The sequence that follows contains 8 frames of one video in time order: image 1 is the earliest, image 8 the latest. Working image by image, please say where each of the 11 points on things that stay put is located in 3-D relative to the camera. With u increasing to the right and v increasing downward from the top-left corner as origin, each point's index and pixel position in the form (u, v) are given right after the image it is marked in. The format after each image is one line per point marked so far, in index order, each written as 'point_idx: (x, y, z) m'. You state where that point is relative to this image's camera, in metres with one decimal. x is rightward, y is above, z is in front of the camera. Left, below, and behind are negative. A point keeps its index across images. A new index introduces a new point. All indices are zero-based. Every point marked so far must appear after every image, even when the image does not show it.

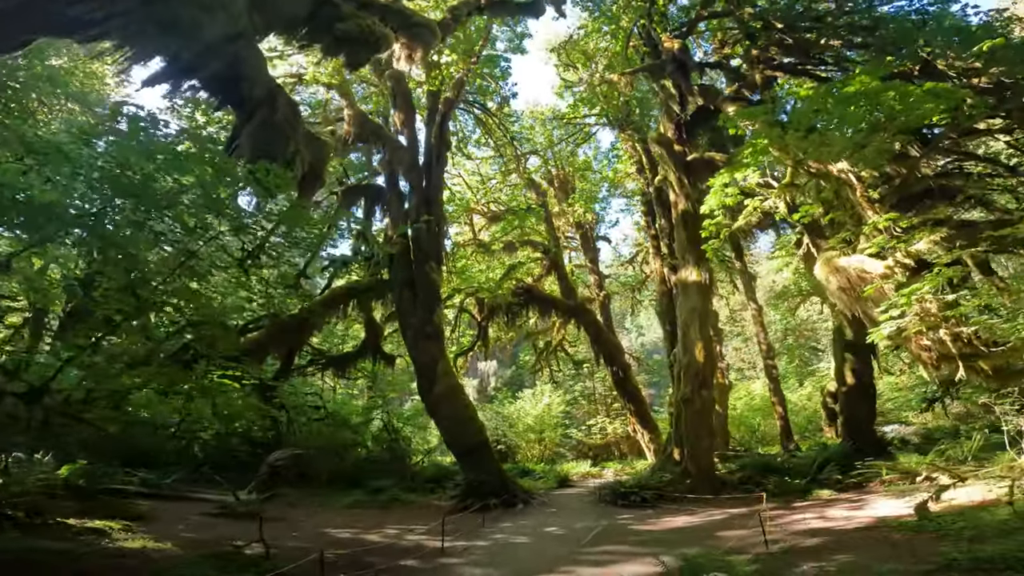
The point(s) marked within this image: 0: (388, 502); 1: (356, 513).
0: (-2.4, -4.1, +11.9) m
1: (-2.7, -3.9, +10.7) m
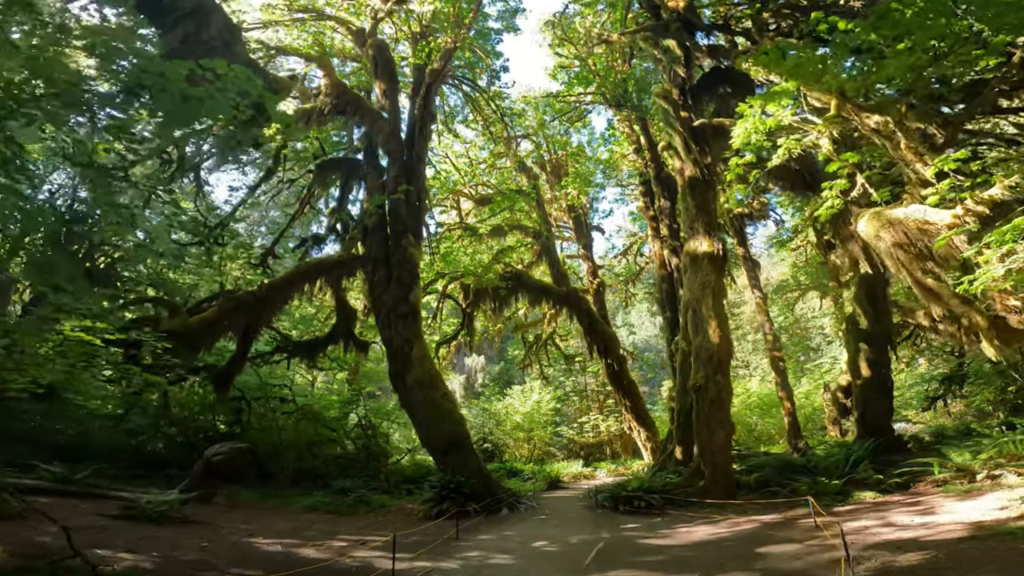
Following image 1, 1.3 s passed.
0: (-2.7, -3.6, +10.3) m
1: (-2.9, -3.4, +9.1) m
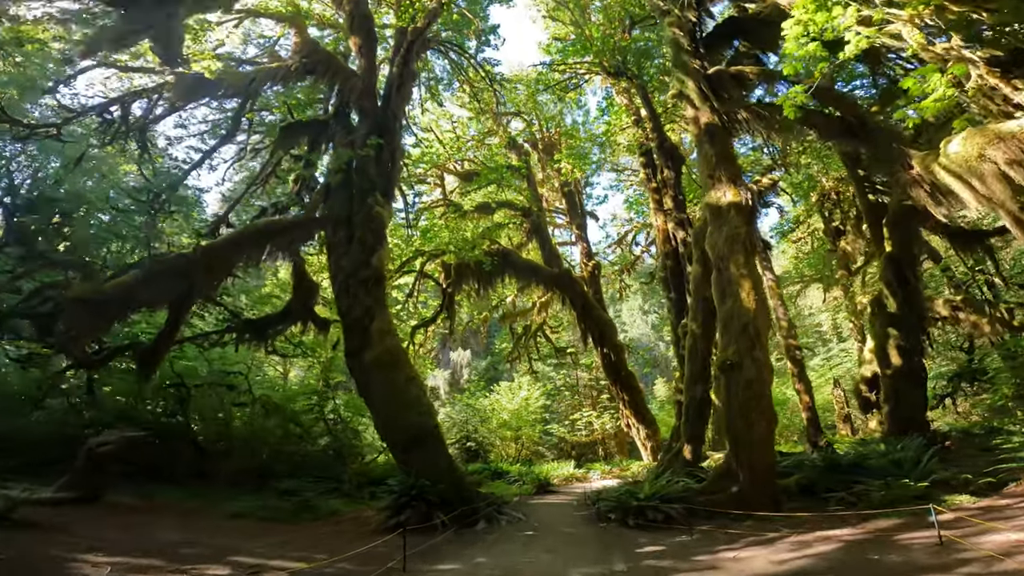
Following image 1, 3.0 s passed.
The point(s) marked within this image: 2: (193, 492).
0: (-2.9, -3.1, +8.4) m
1: (-3.2, -2.8, +7.2) m
2: (-4.6, -2.9, +9.0) m
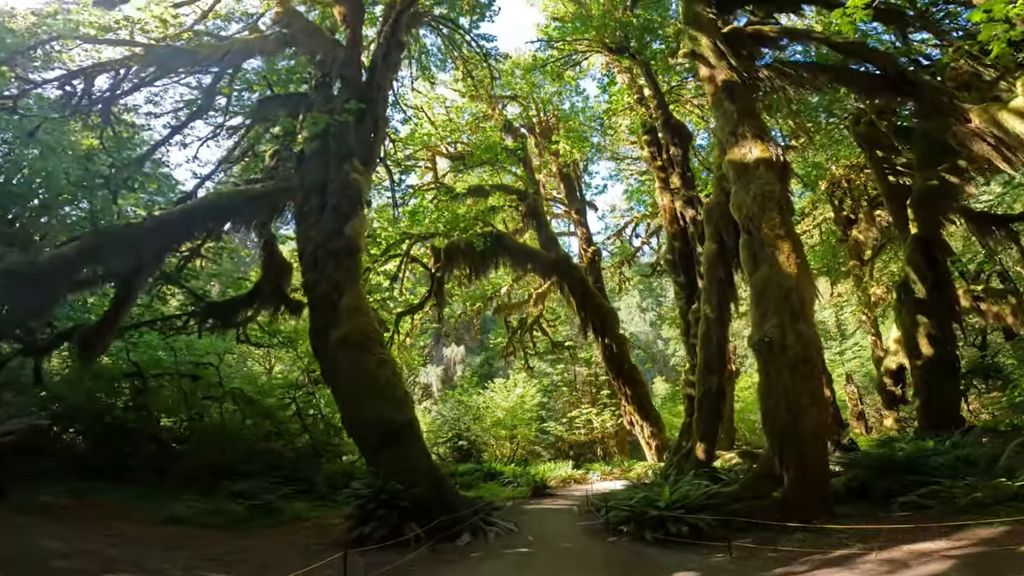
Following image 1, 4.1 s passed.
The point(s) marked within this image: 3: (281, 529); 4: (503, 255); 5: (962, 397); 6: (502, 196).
0: (-3.0, -2.7, +7.2) m
1: (-3.3, -2.5, +6.0) m
2: (-4.7, -2.6, +7.7) m
3: (-2.7, -2.8, +7.2) m
4: (-0.2, +0.8, +15.8) m
5: (+8.7, -2.1, +12.0) m
6: (-0.3, +2.8, +18.7) m
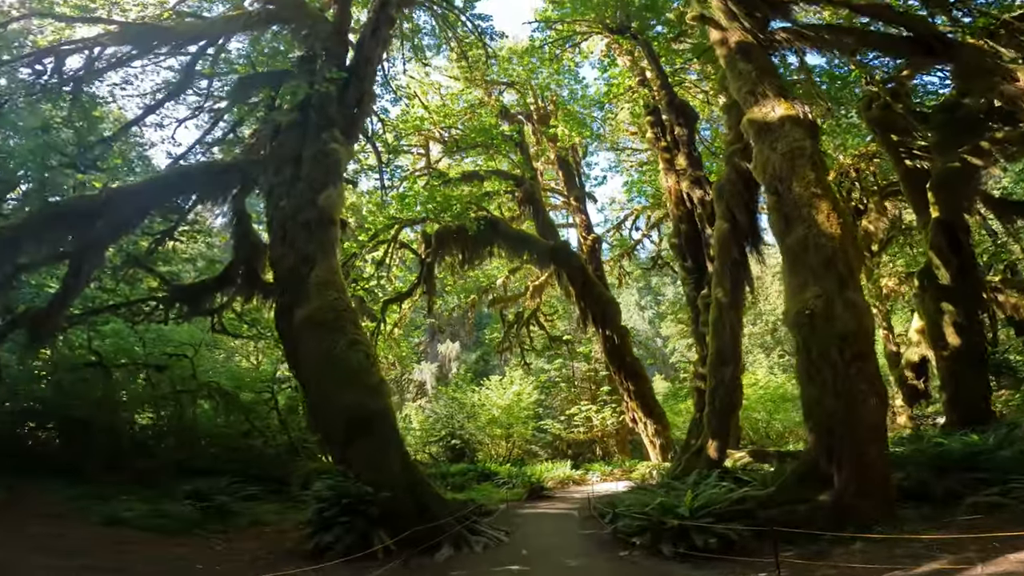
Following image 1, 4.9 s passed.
0: (-3.1, -2.4, +6.3) m
1: (-3.3, -2.2, +5.1) m
2: (-4.8, -2.3, +6.8) m
3: (-2.8, -2.5, +6.3) m
4: (-0.3, +1.1, +14.9) m
5: (+8.6, -1.9, +11.1) m
6: (-0.4, +3.0, +17.8) m
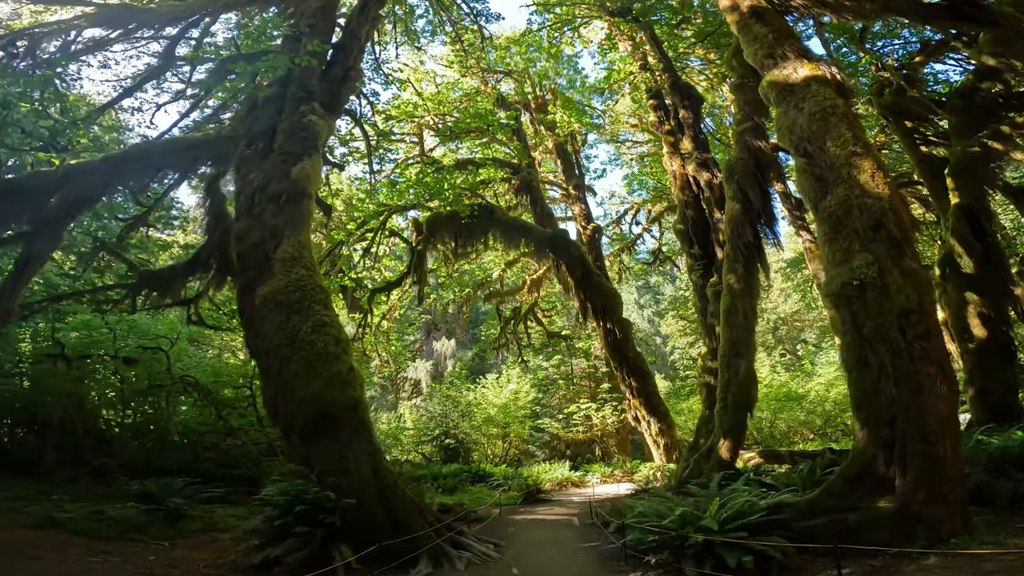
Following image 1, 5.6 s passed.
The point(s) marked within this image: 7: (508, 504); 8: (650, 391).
0: (-3.2, -2.2, +5.5) m
1: (-3.4, -2.0, +4.3) m
2: (-4.9, -2.1, +6.1) m
3: (-2.9, -2.3, +5.5) m
4: (-0.4, +1.3, +14.2) m
5: (+8.5, -1.7, +10.4) m
6: (-0.5, +3.2, +17.1) m
7: (-0.1, -4.2, +12.0) m
8: (+3.2, -2.4, +14.4) m
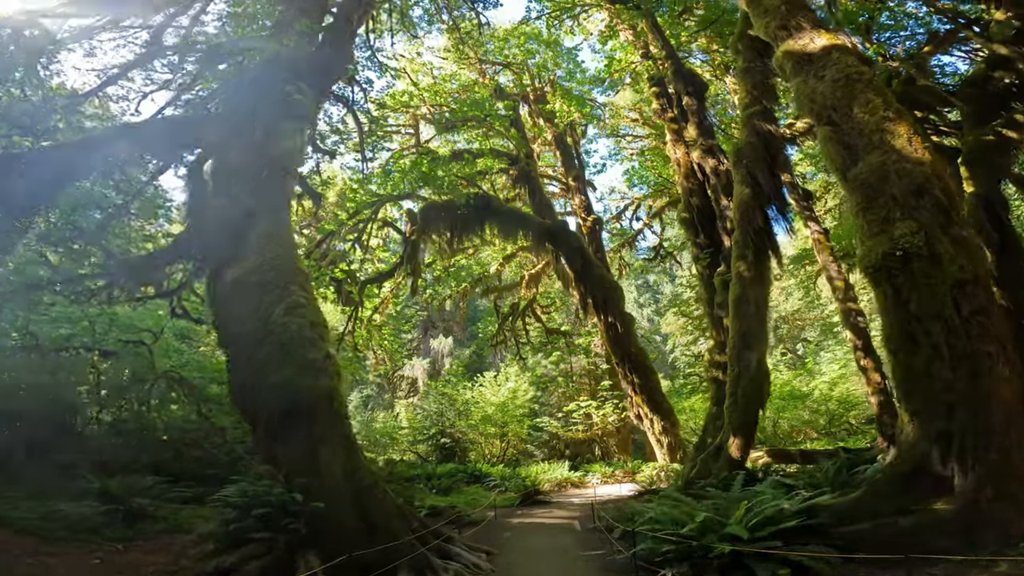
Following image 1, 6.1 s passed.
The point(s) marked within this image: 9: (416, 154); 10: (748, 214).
0: (-3.2, -2.1, +5.1) m
1: (-3.4, -1.8, +3.8) m
2: (-4.9, -1.9, +5.6) m
3: (-2.9, -2.2, +5.0) m
4: (-0.5, +1.4, +13.7) m
5: (+8.5, -1.5, +9.9) m
6: (-0.6, +3.4, +16.6) m
7: (-0.1, -4.0, +11.5) m
8: (+3.2, -2.3, +13.9) m
9: (-2.3, +3.2, +14.7) m
10: (+3.4, +1.0, +9.0) m
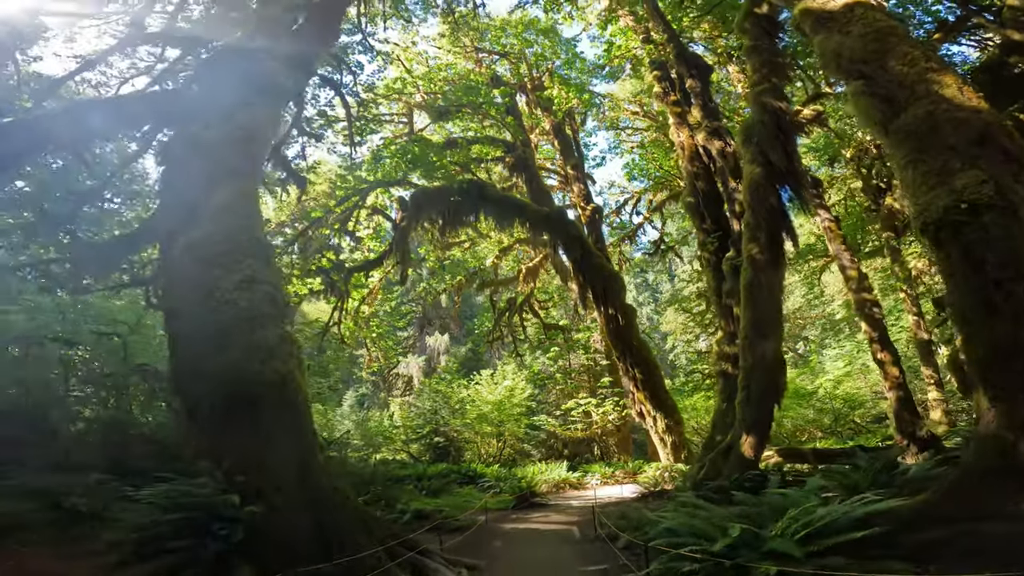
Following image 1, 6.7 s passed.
0: (-3.3, -1.9, +4.4) m
1: (-3.5, -1.7, +3.2) m
2: (-5.0, -1.8, +5.0) m
3: (-3.0, -2.0, +4.4) m
4: (-0.6, +1.6, +13.1) m
5: (+8.4, -1.4, +9.3) m
6: (-0.7, +3.5, +16.0) m
7: (-0.2, -3.8, +10.8) m
8: (+3.1, -2.1, +13.3) m
9: (-2.4, +3.4, +14.1) m
10: (+3.4, +1.2, +8.4) m
